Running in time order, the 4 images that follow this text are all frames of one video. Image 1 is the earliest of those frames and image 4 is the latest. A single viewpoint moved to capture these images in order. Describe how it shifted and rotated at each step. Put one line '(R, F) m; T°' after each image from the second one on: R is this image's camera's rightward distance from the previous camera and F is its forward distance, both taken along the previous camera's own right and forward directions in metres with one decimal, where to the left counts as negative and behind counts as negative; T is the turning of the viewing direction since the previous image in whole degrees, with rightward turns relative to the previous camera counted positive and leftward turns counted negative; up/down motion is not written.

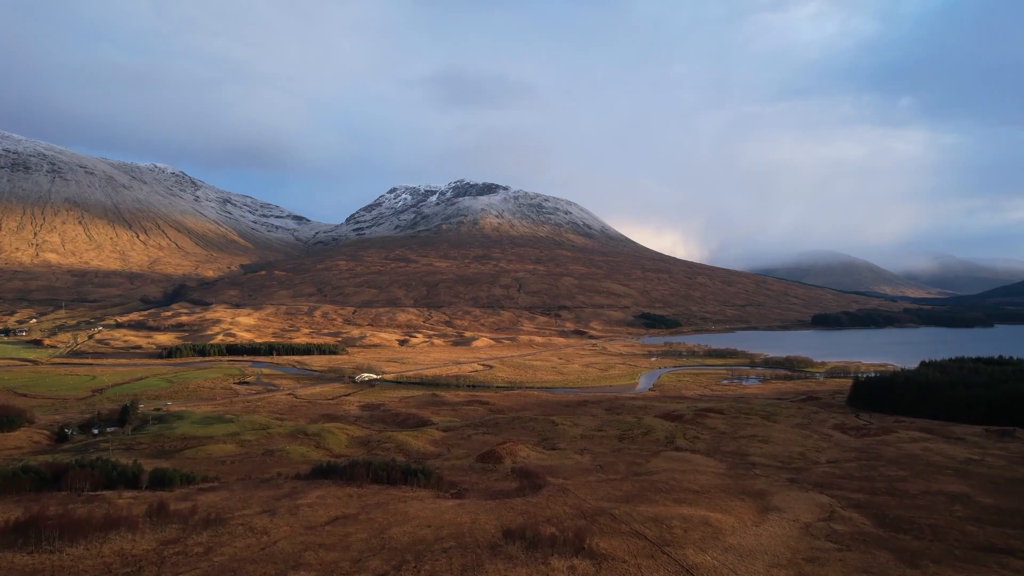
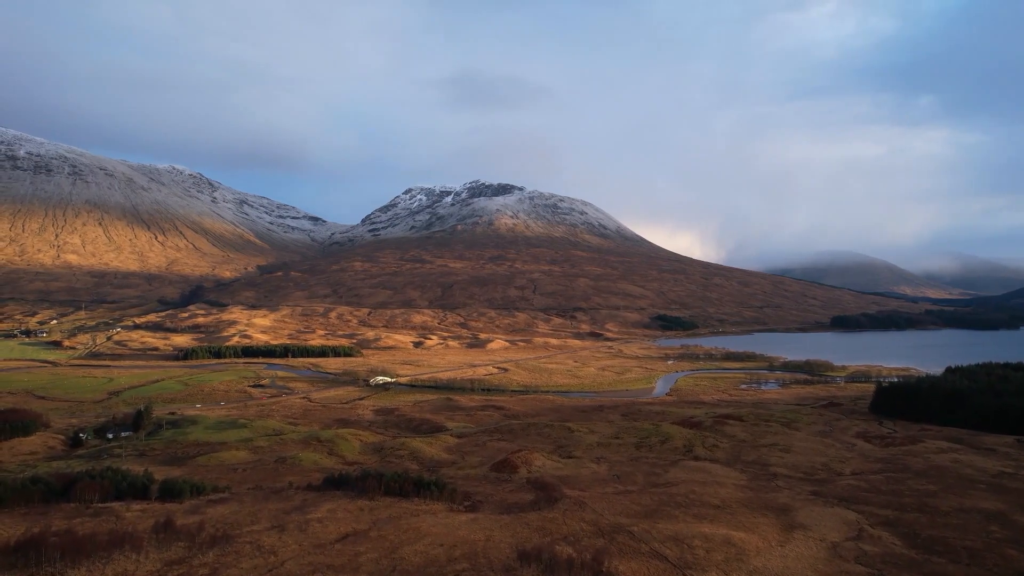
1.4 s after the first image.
(0.0, +0.3) m; -1°
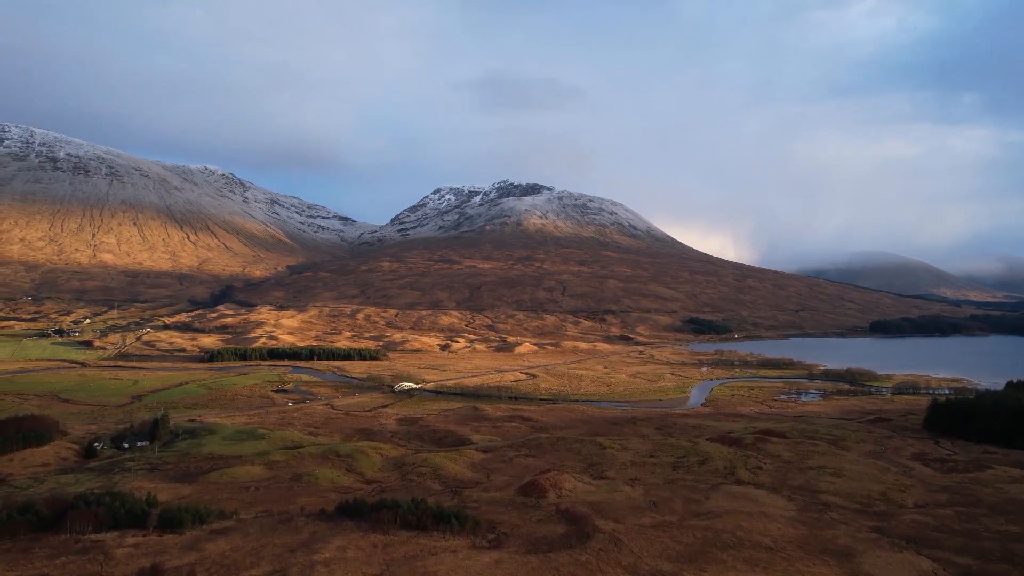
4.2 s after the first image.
(0.0, +1.1) m; -3°
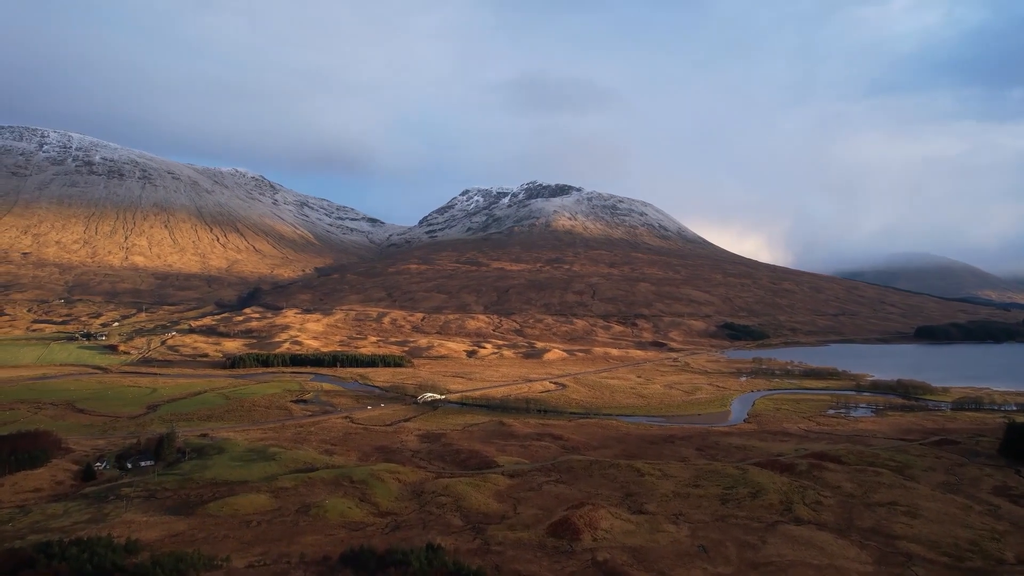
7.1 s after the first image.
(-0.1, +1.7) m; -3°
